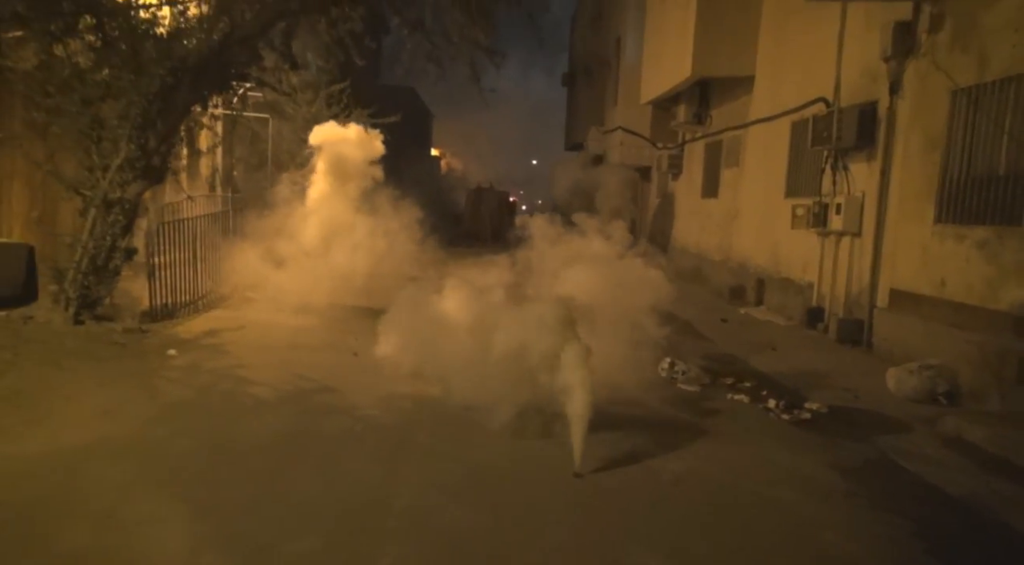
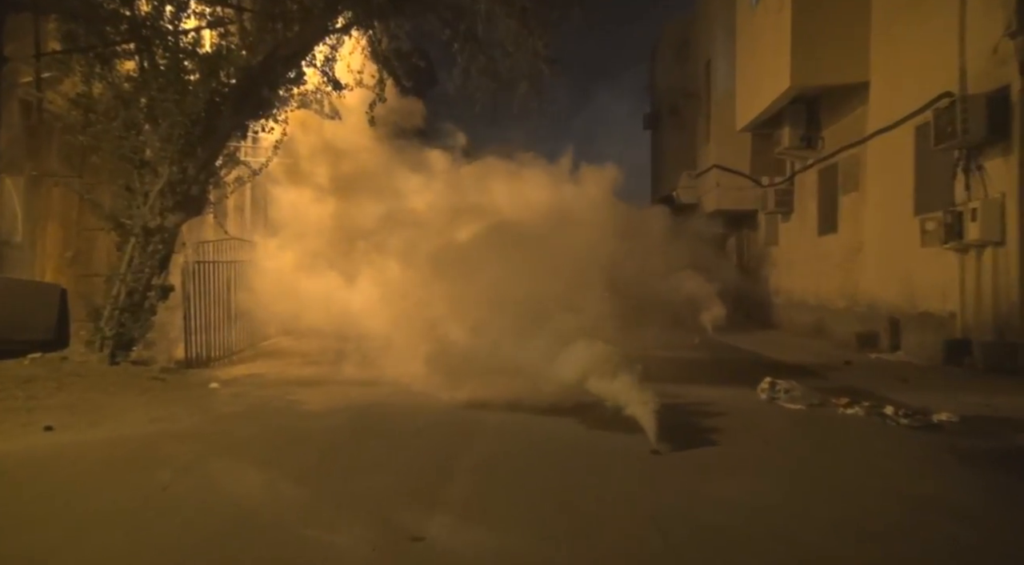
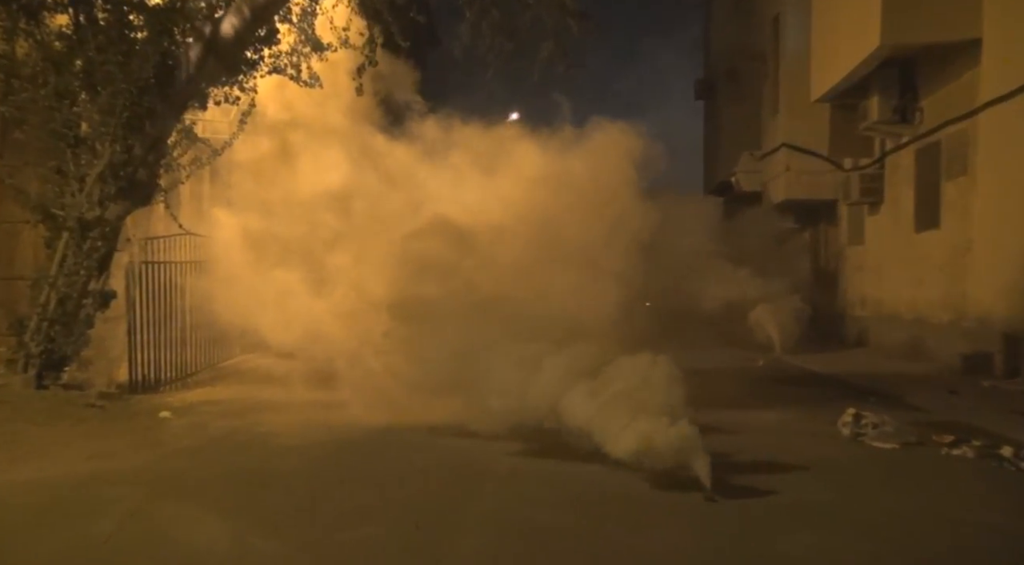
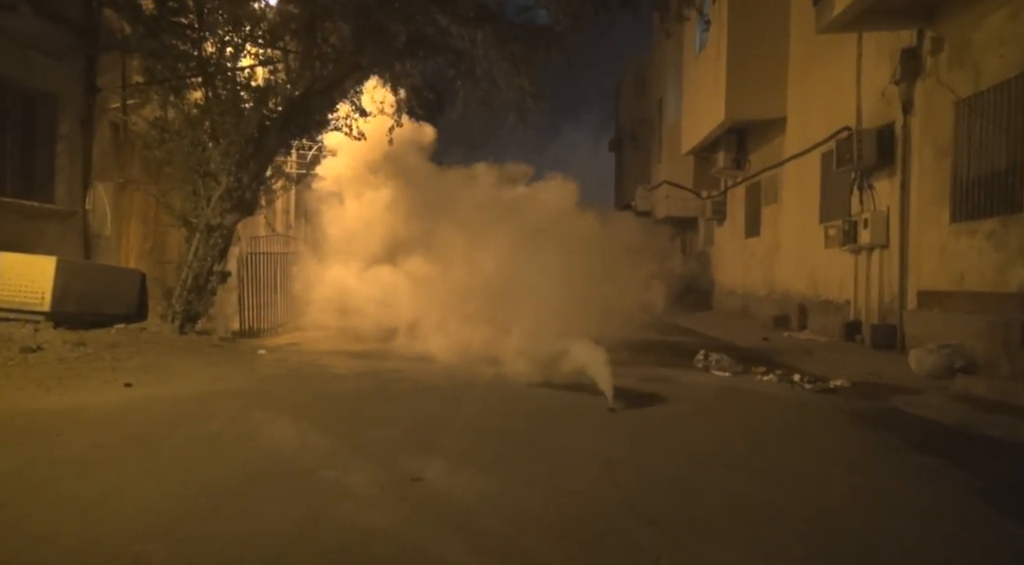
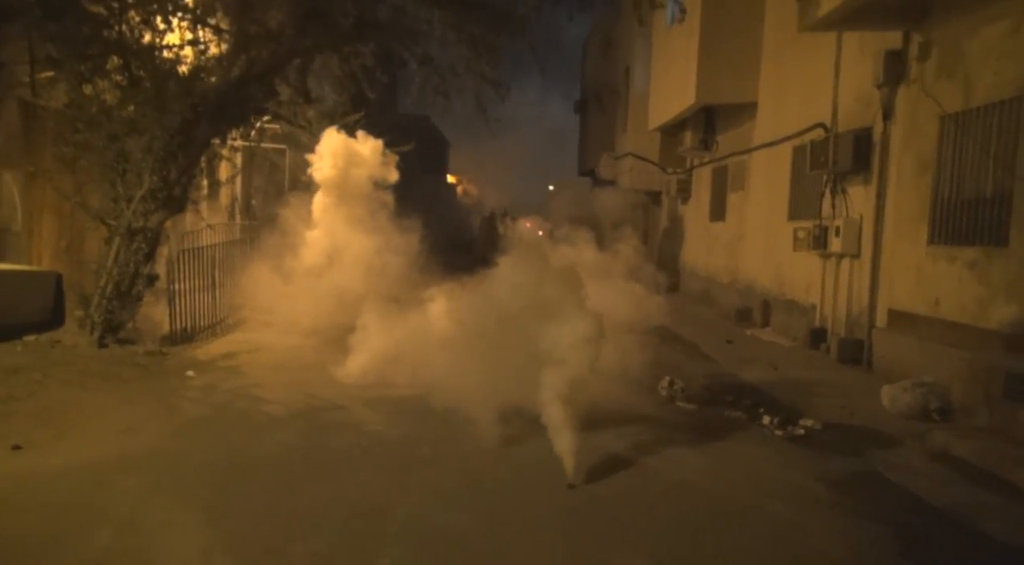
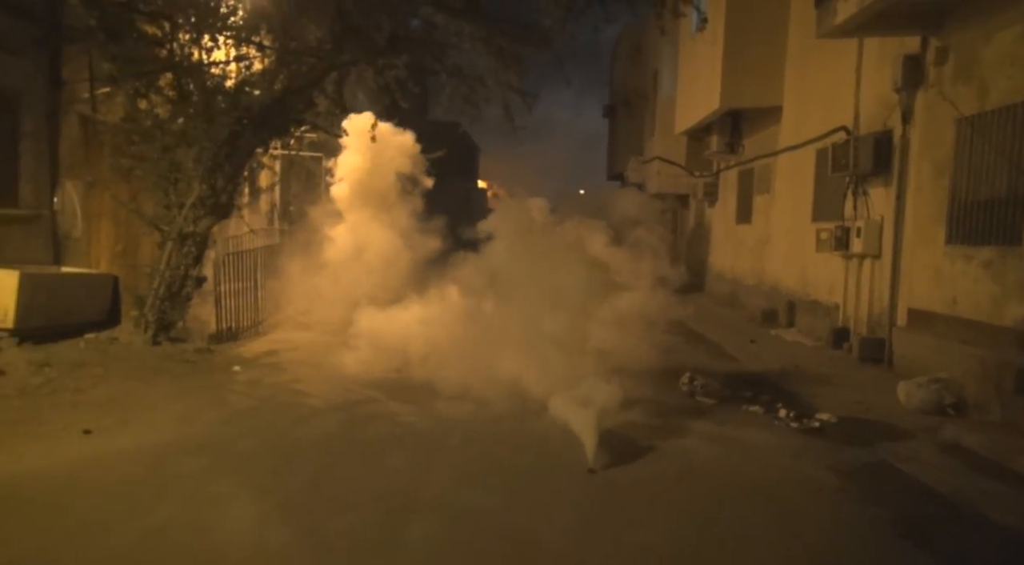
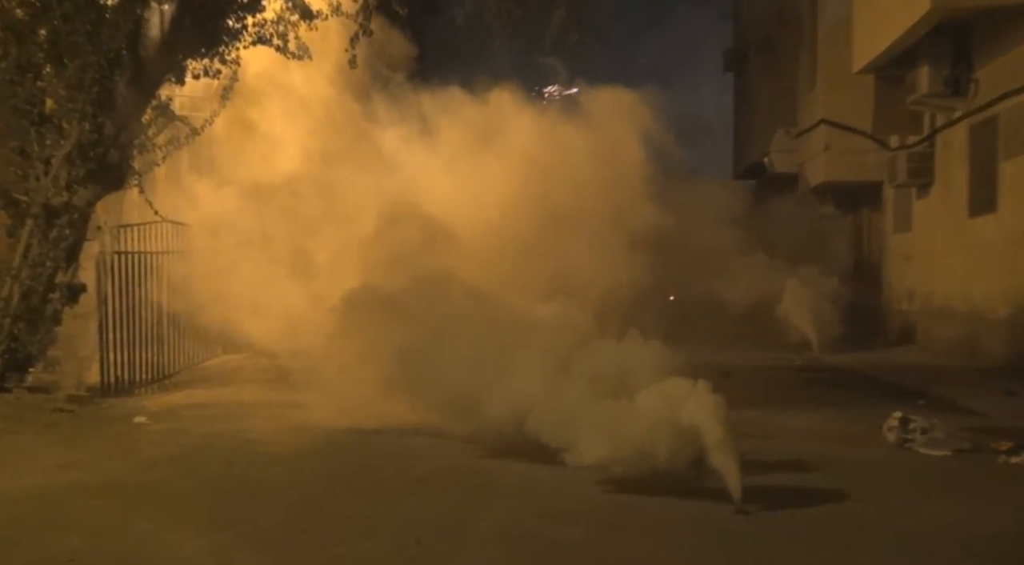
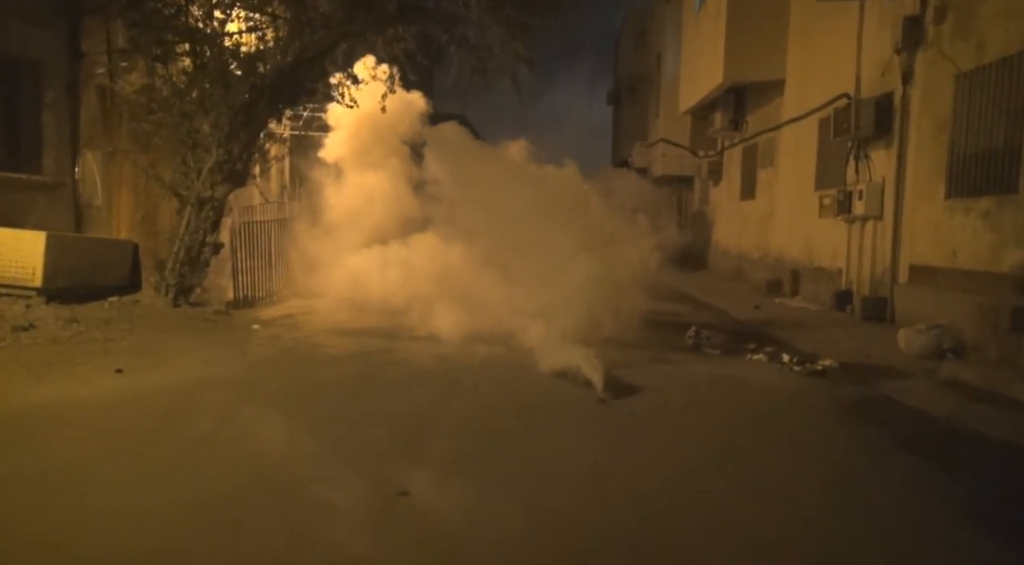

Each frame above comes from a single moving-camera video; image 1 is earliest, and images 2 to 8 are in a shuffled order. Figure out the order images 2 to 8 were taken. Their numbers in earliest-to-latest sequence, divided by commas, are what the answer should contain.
5, 6, 8, 4, 2, 3, 7
